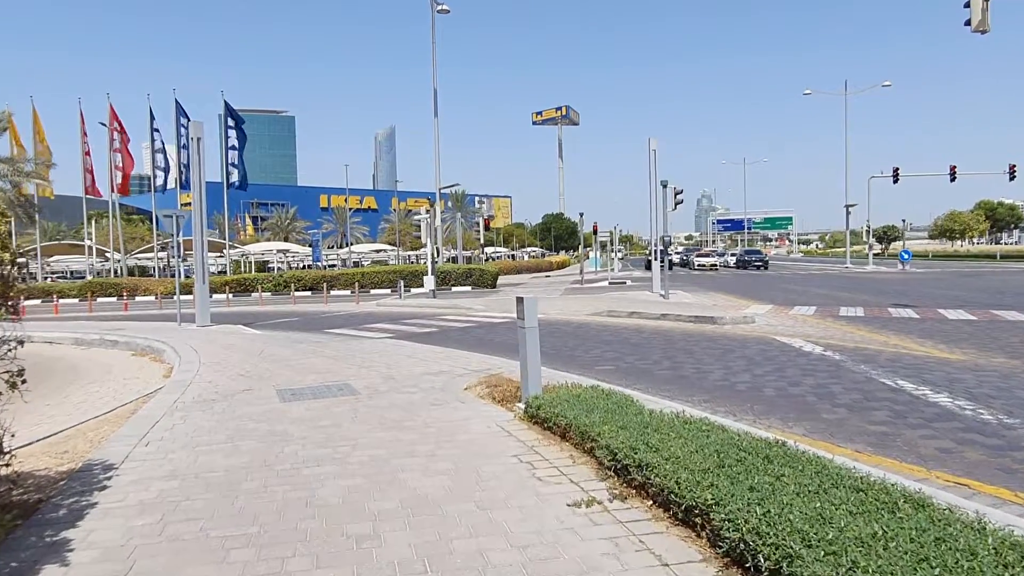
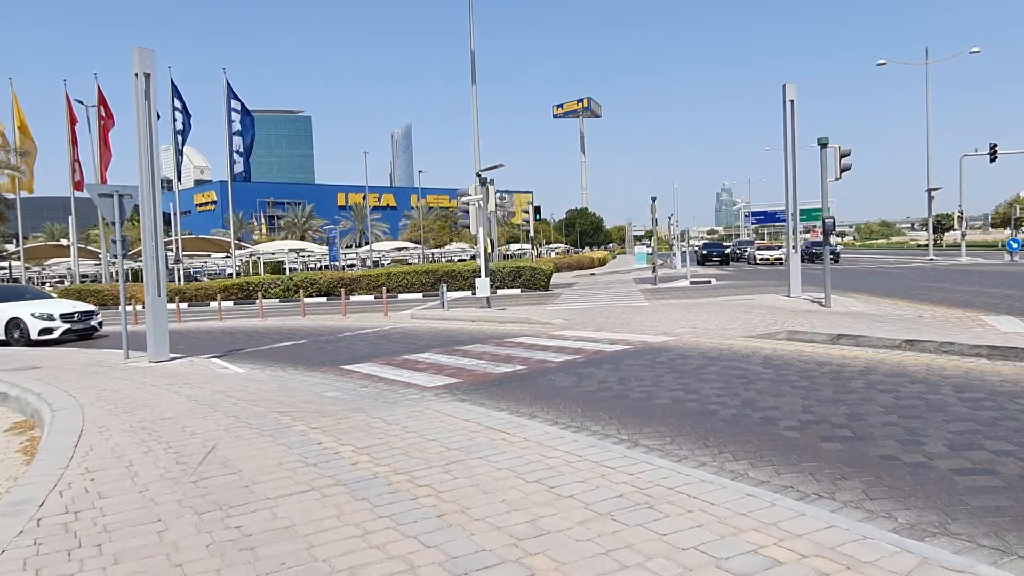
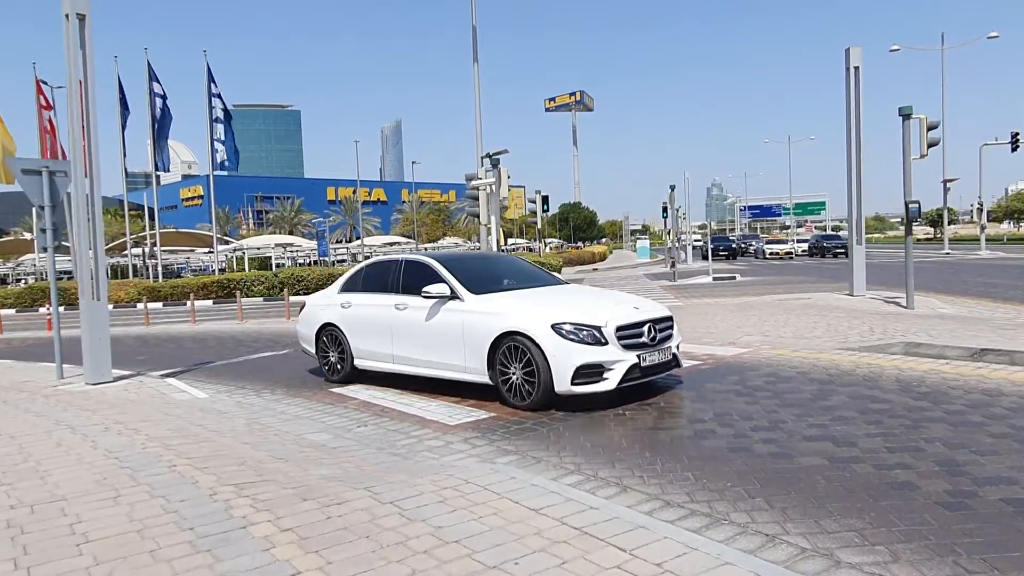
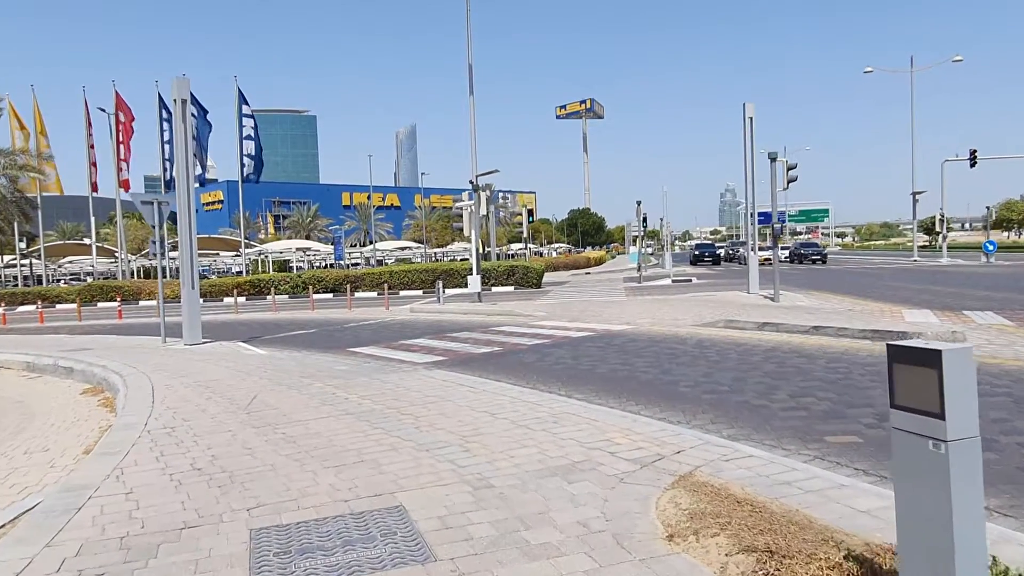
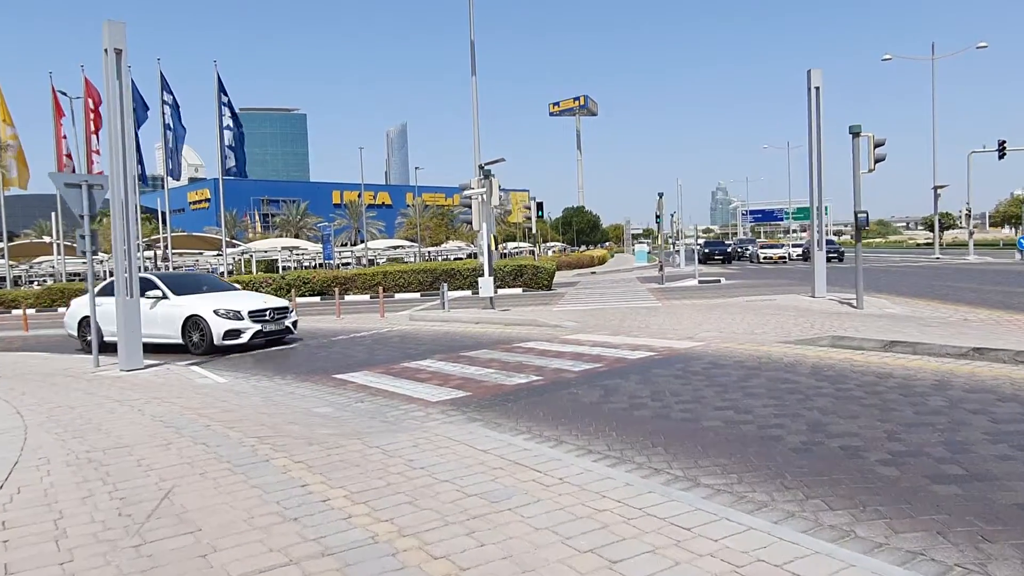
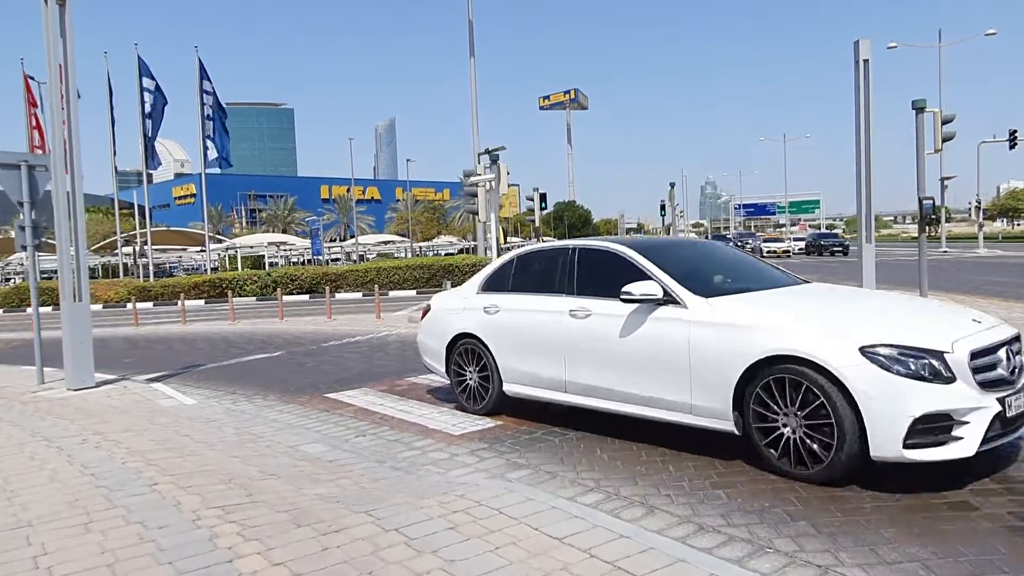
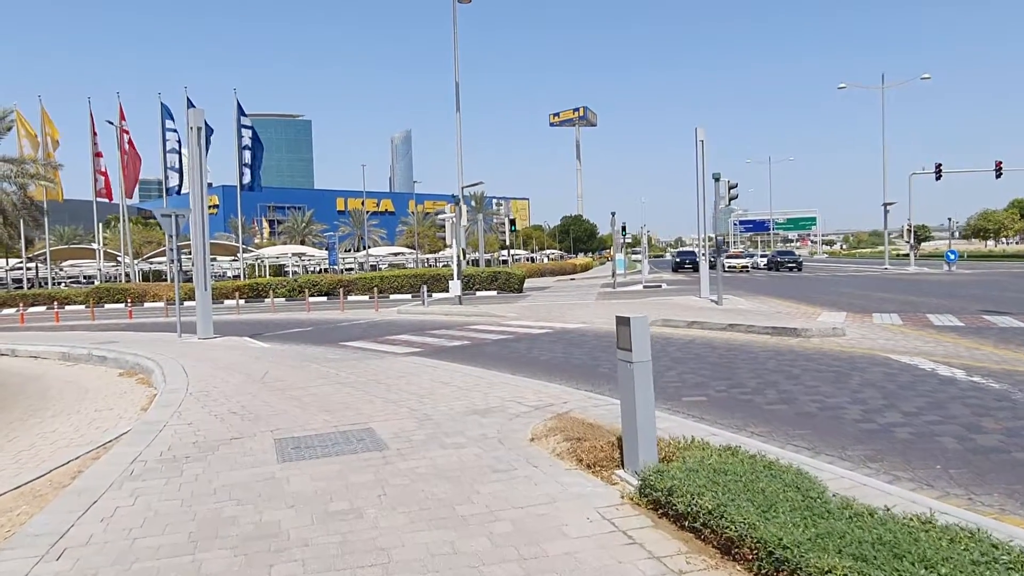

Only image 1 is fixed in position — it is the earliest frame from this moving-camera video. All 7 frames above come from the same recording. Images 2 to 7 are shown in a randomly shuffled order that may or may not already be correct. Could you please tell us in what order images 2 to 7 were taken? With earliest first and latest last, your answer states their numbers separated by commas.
7, 4, 2, 5, 3, 6
